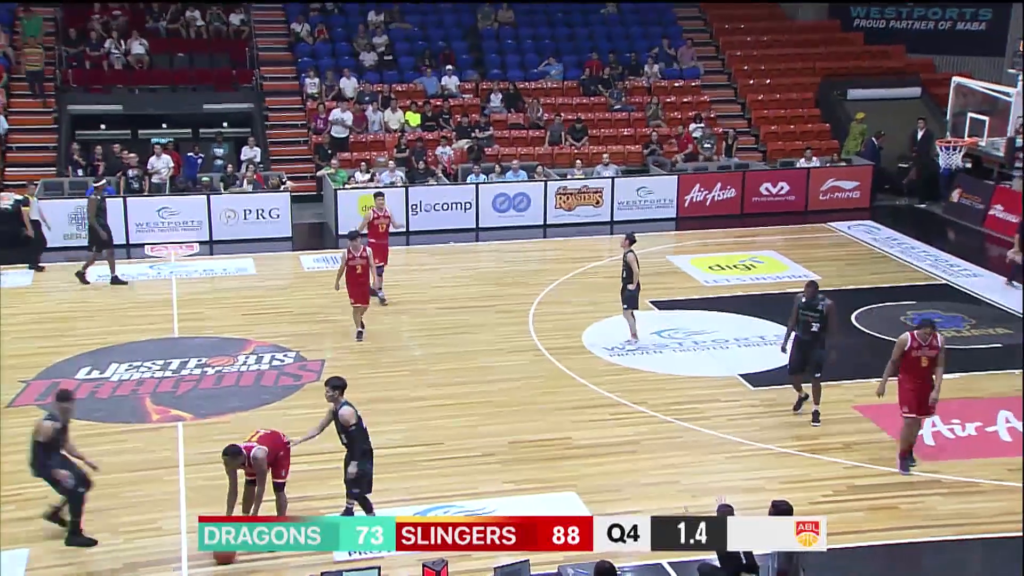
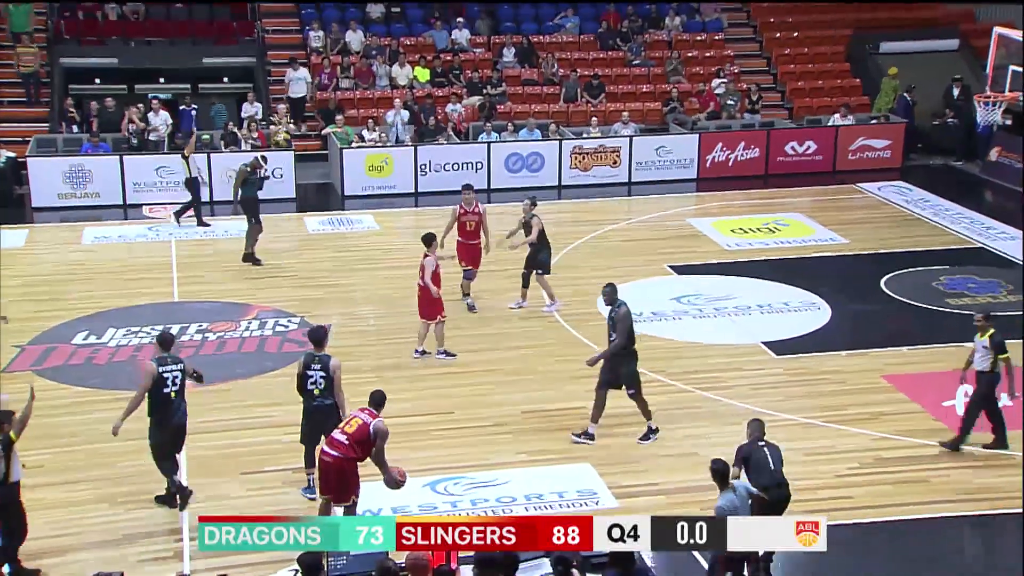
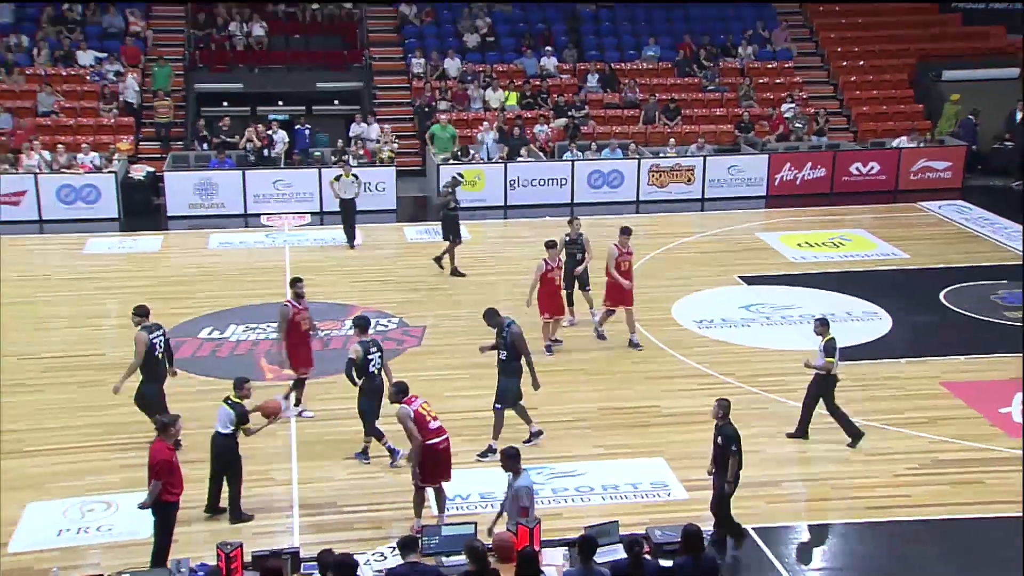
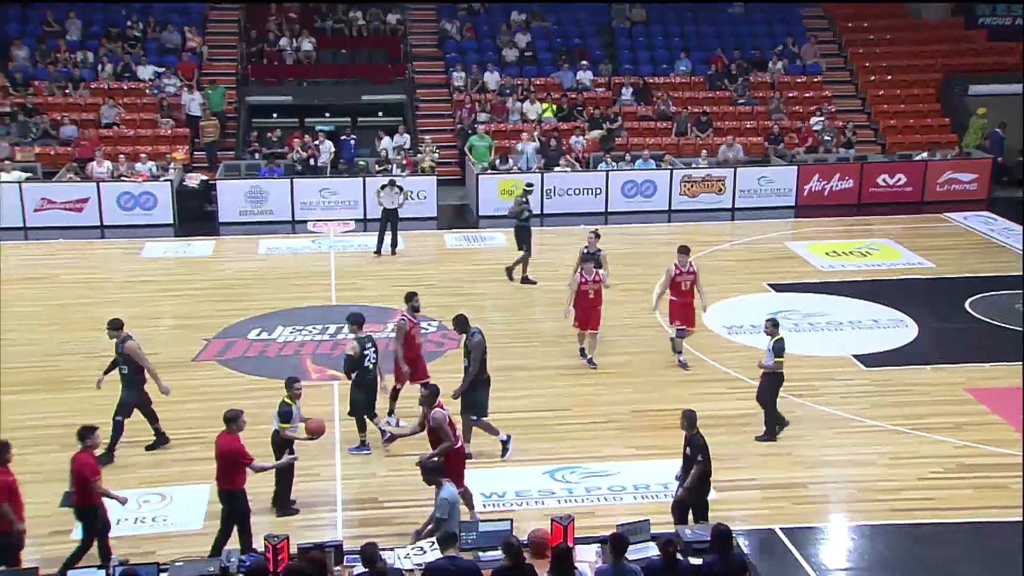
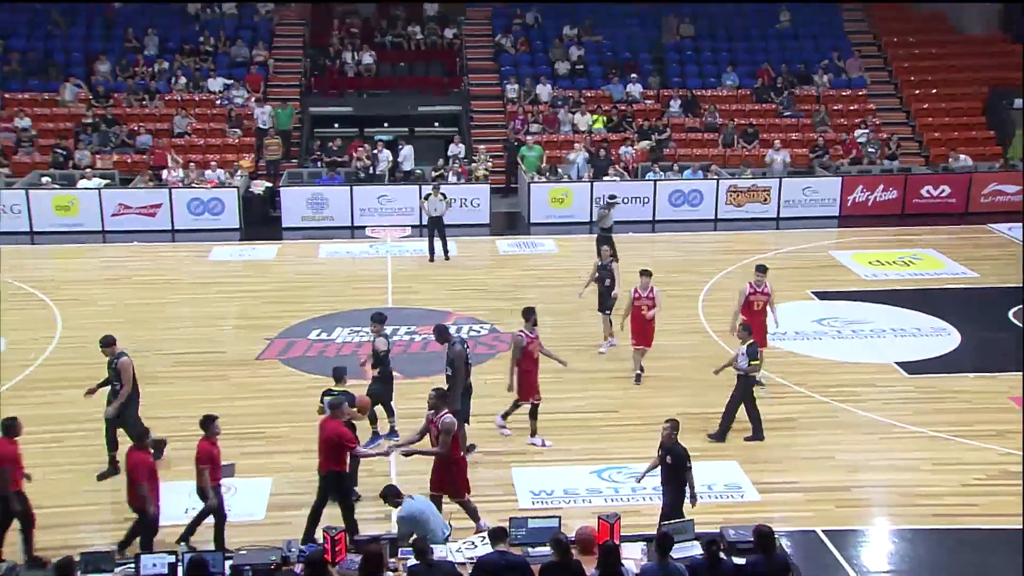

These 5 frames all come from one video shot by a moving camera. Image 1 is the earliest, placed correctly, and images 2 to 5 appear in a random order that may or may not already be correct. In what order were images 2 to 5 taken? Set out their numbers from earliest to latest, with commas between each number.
2, 3, 4, 5
